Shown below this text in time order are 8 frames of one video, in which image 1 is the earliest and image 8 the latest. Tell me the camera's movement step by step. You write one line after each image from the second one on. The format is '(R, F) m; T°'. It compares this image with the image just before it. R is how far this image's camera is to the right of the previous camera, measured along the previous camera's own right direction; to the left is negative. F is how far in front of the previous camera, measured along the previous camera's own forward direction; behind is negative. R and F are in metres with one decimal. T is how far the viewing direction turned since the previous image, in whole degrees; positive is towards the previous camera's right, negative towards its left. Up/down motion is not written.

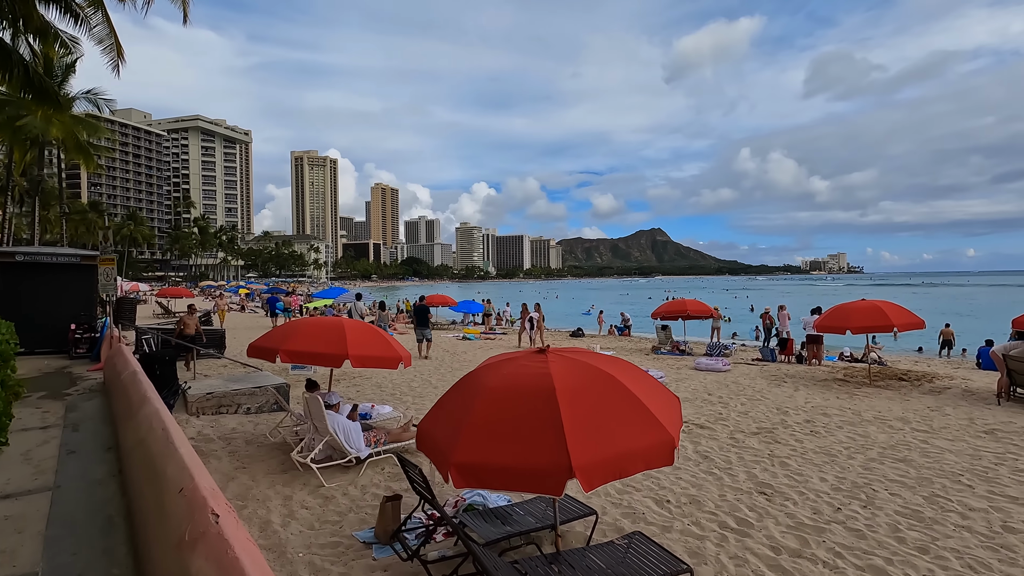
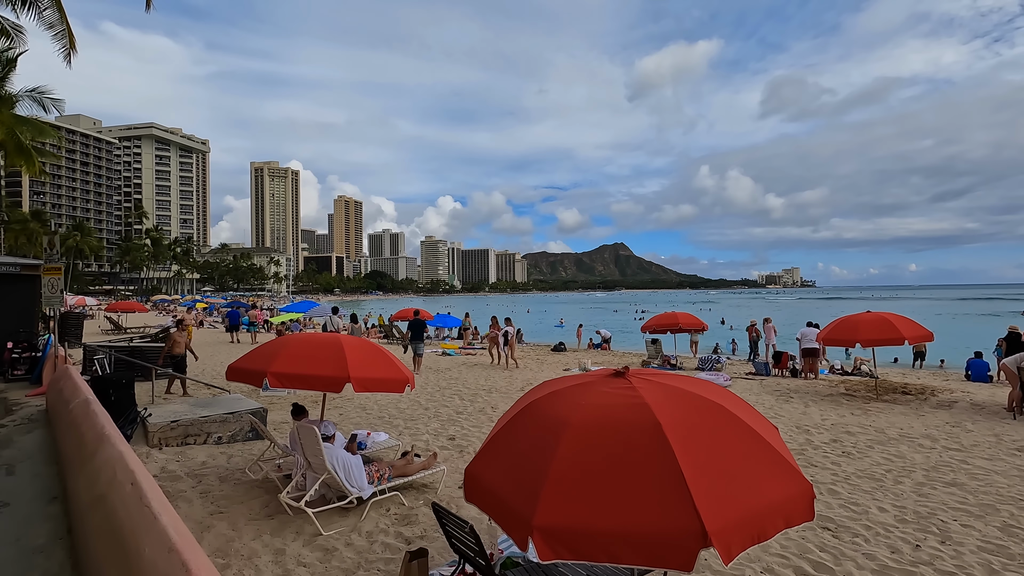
(-0.6, +0.7) m; +4°
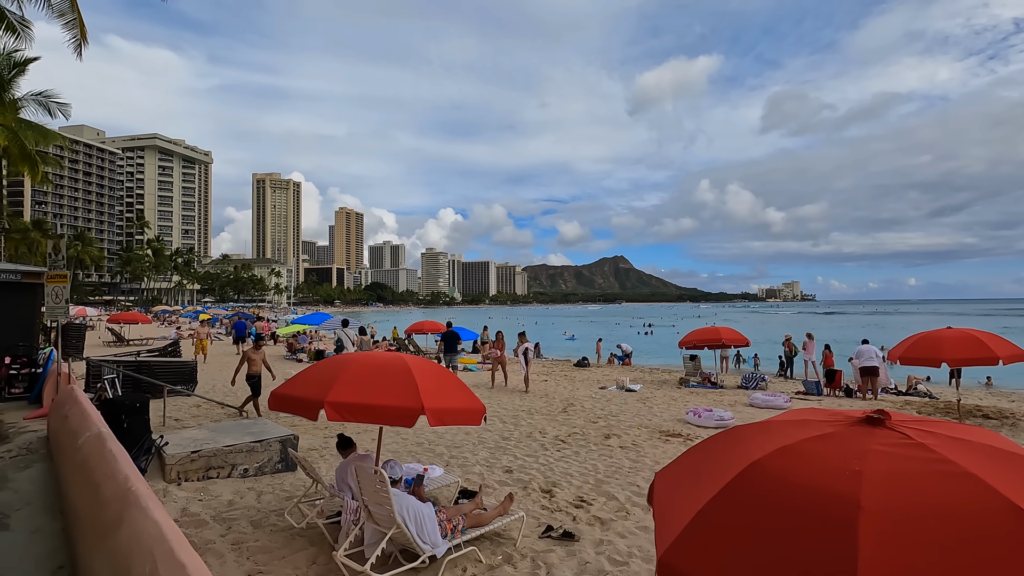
(-0.8, +0.9) m; 0°
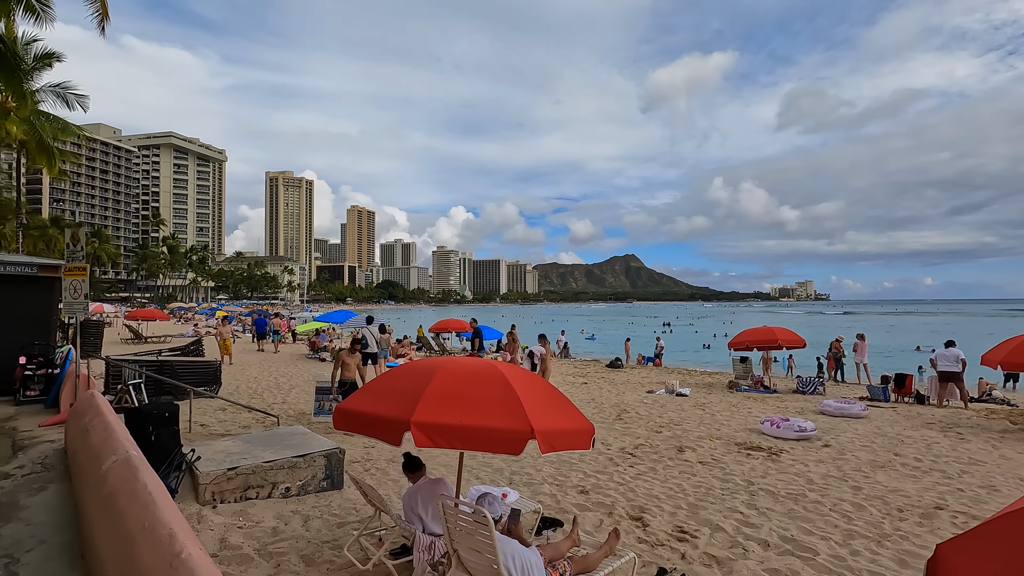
(-0.7, +0.8) m; -1°
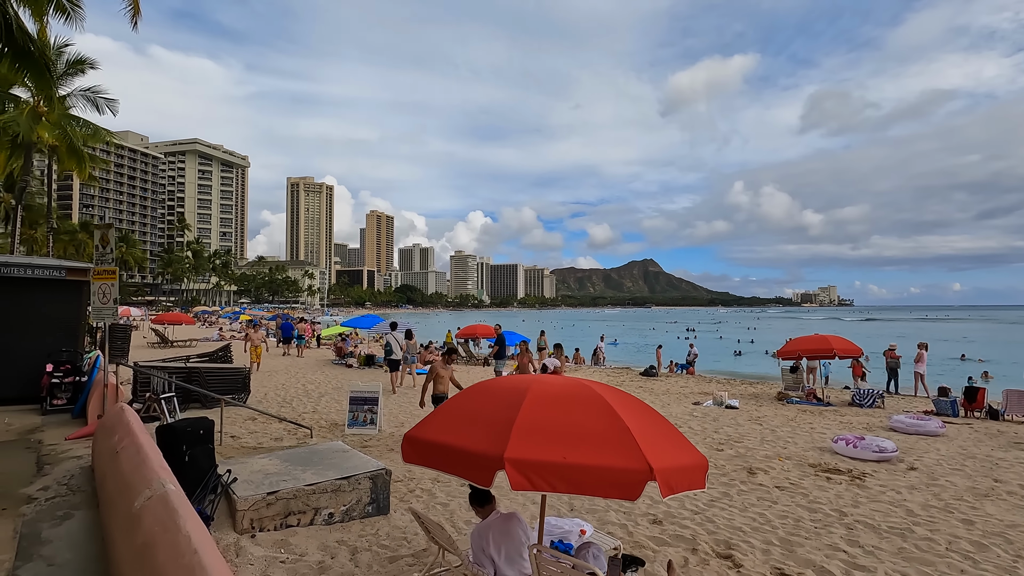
(-0.5, +0.5) m; -2°
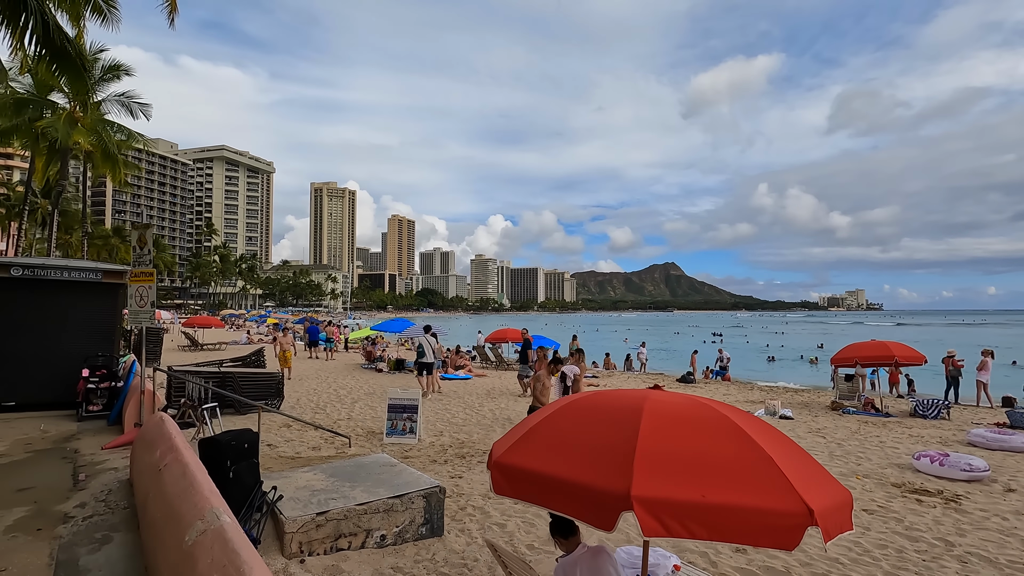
(-0.4, +0.4) m; -2°
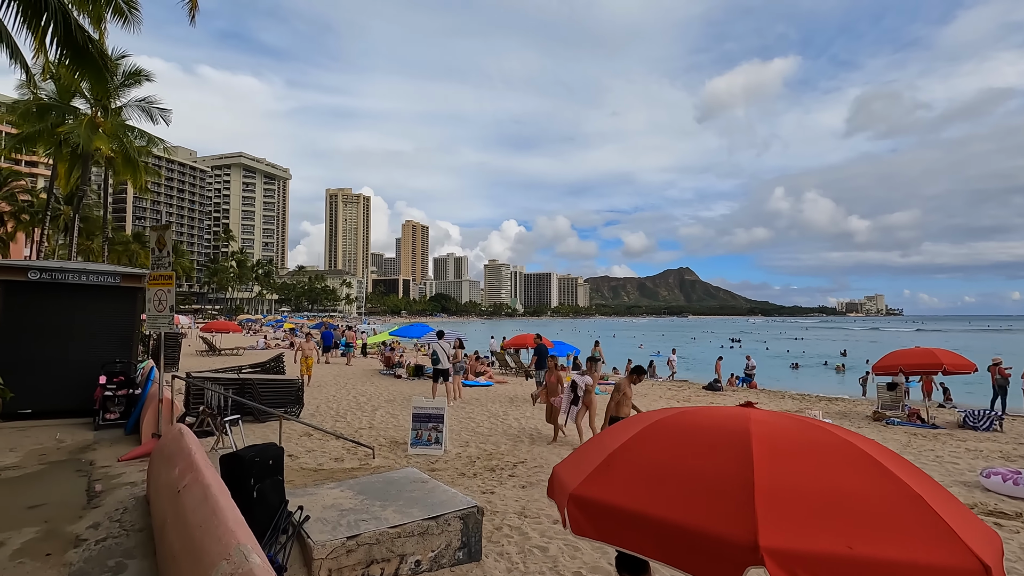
(-0.3, +0.4) m; -1°
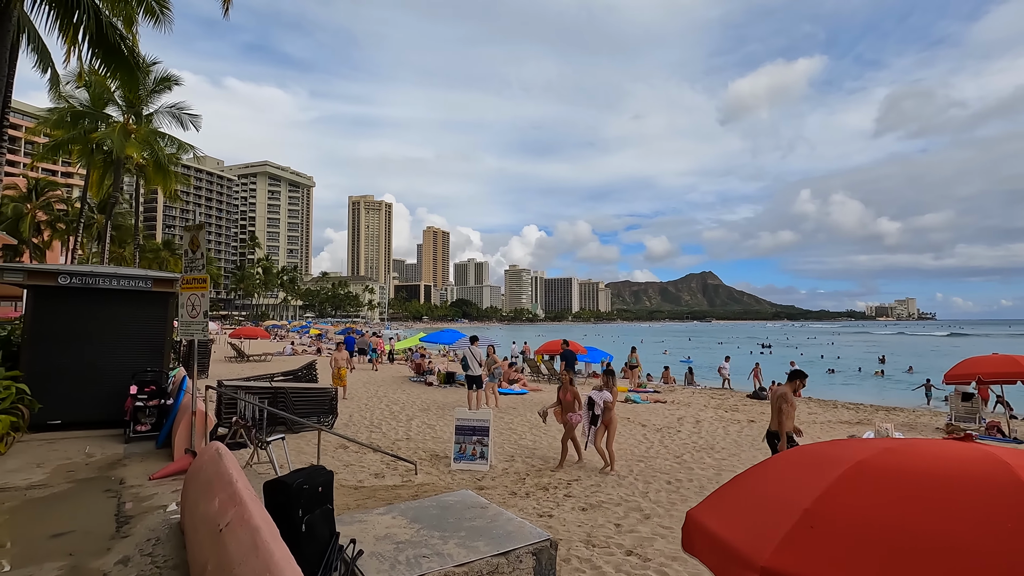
(-0.4, +0.6) m; -2°
